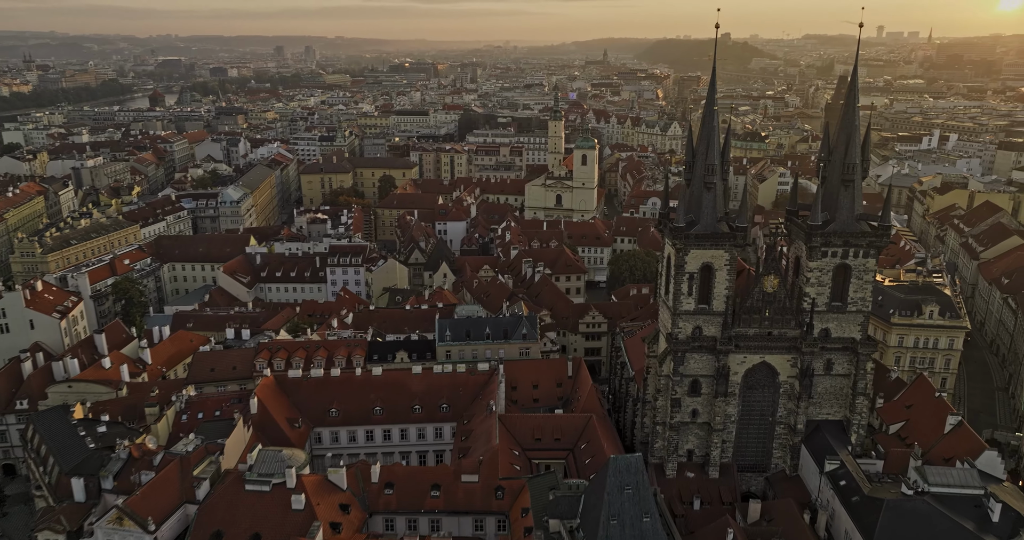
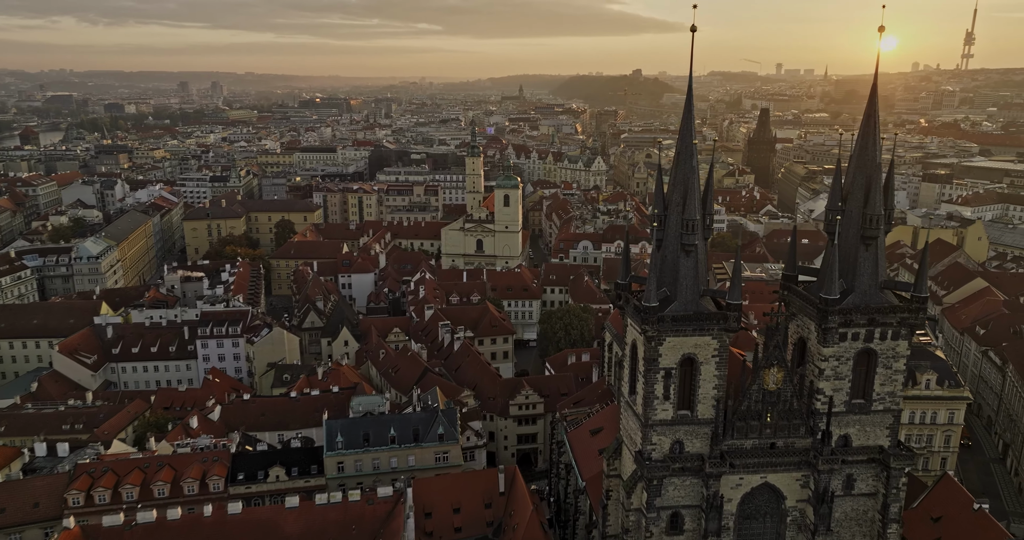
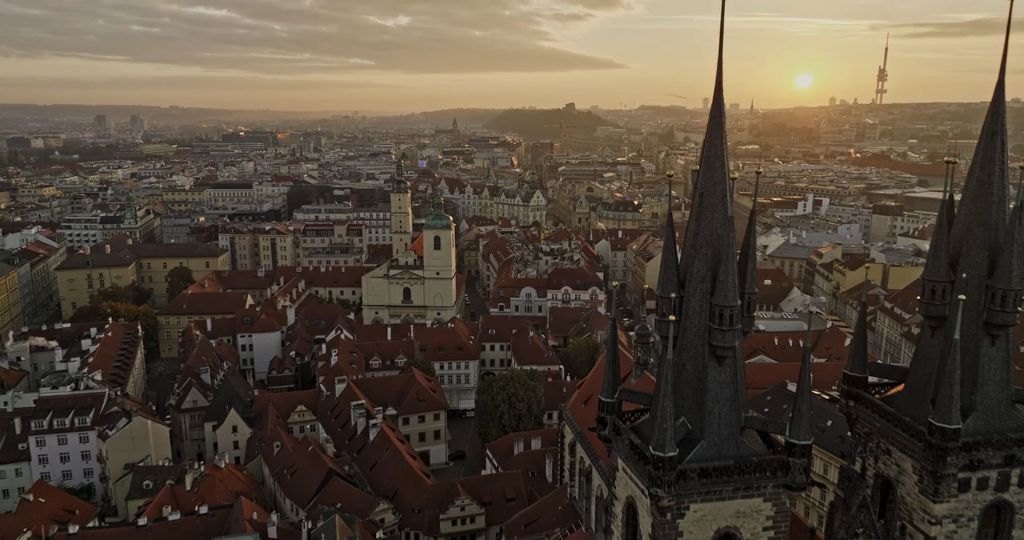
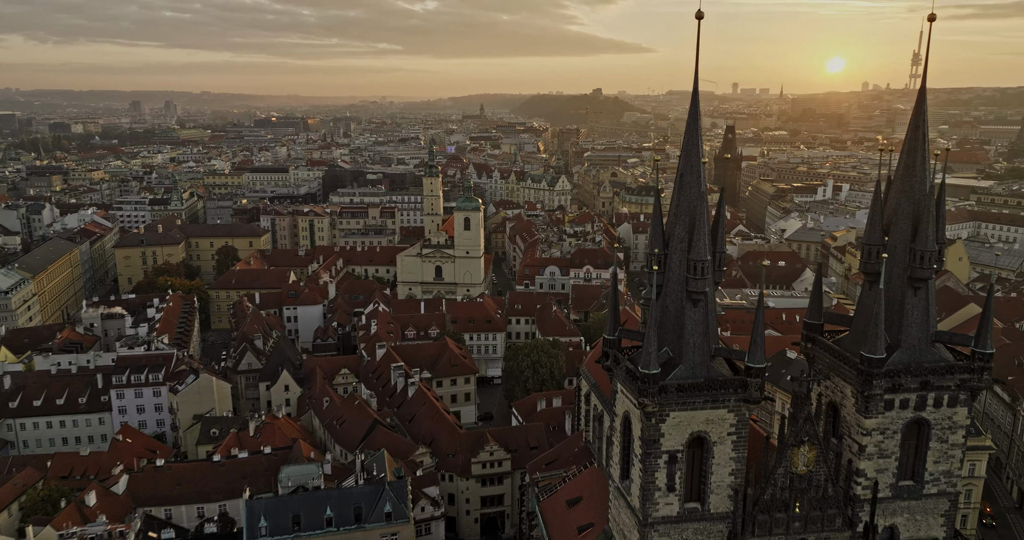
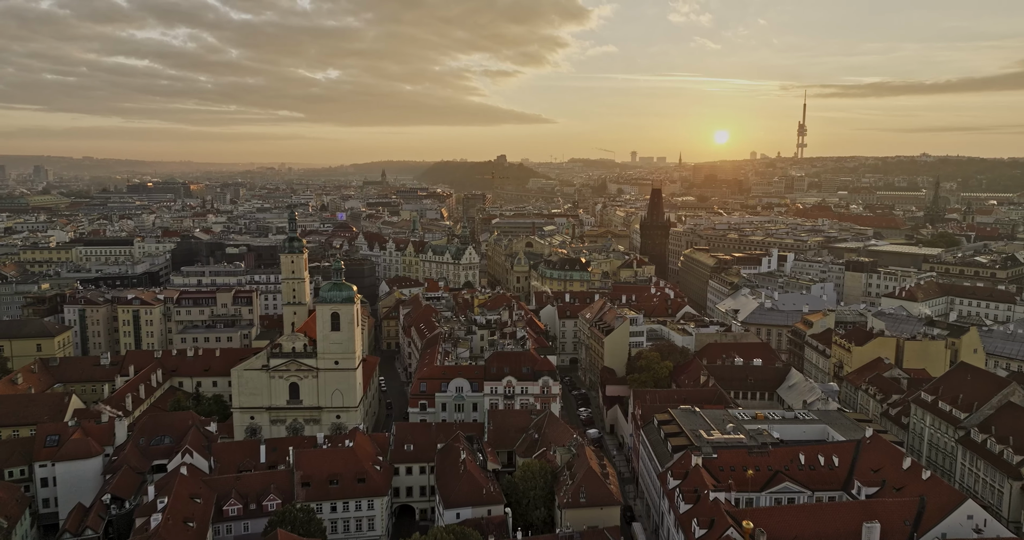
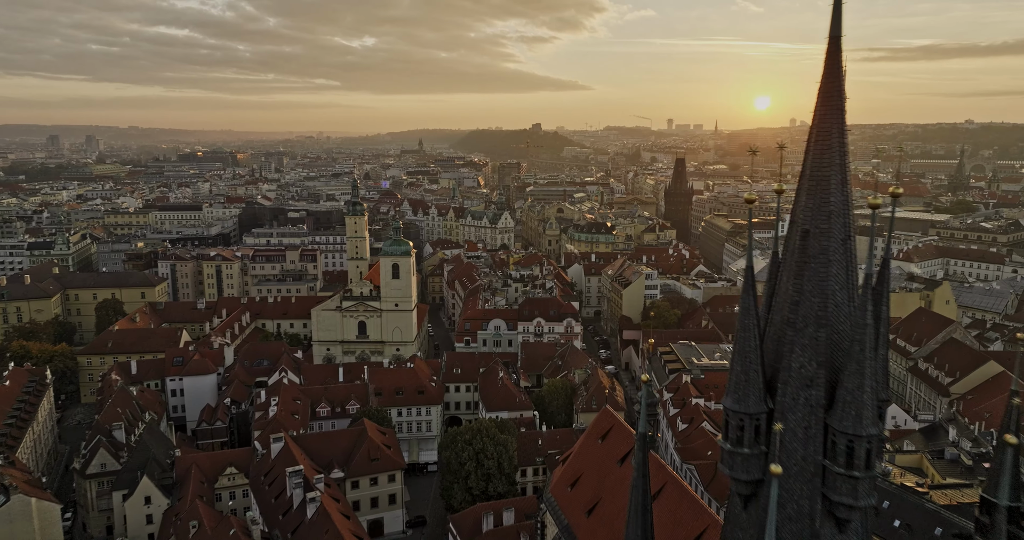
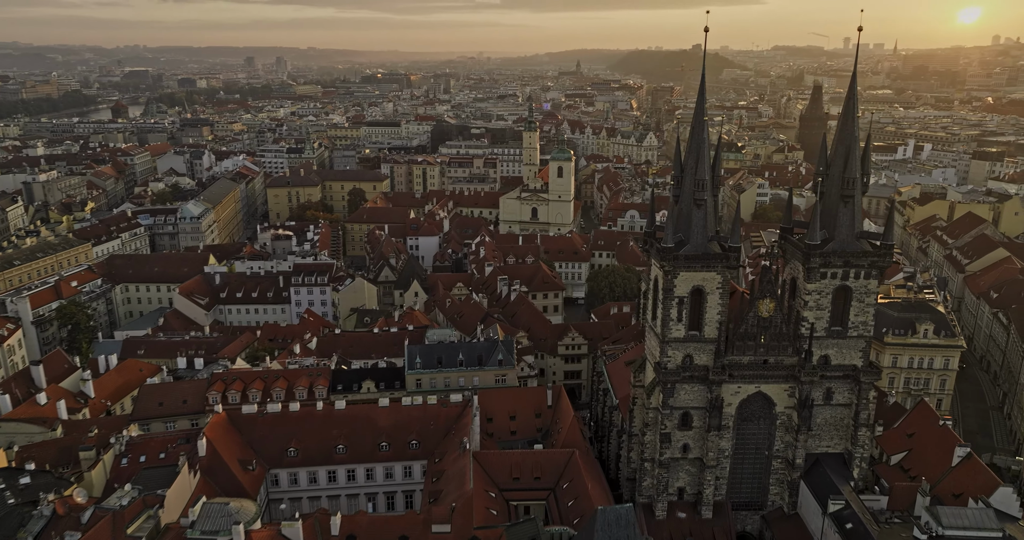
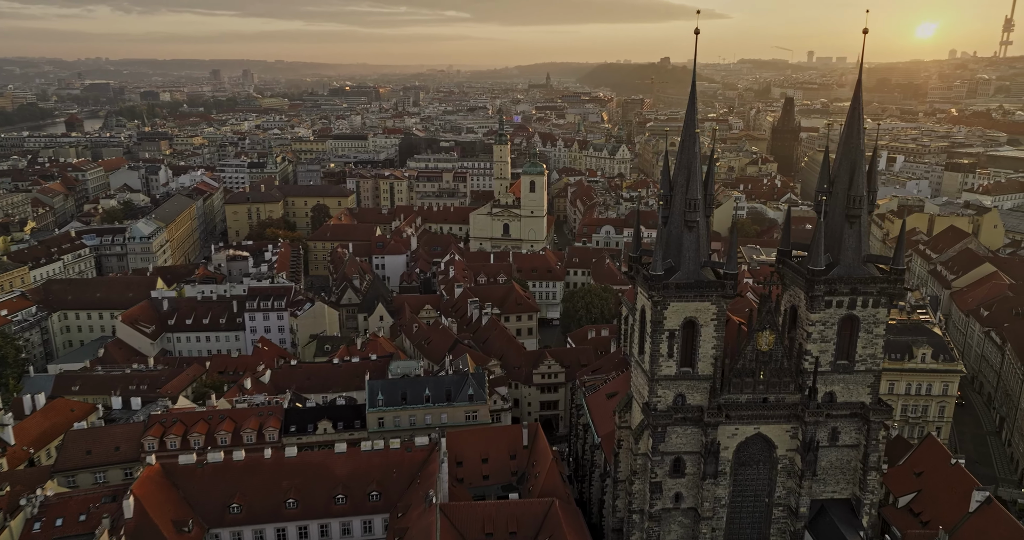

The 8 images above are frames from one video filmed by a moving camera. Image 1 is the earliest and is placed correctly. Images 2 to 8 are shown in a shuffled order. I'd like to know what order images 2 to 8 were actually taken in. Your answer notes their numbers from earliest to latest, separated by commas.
7, 8, 2, 4, 3, 6, 5
